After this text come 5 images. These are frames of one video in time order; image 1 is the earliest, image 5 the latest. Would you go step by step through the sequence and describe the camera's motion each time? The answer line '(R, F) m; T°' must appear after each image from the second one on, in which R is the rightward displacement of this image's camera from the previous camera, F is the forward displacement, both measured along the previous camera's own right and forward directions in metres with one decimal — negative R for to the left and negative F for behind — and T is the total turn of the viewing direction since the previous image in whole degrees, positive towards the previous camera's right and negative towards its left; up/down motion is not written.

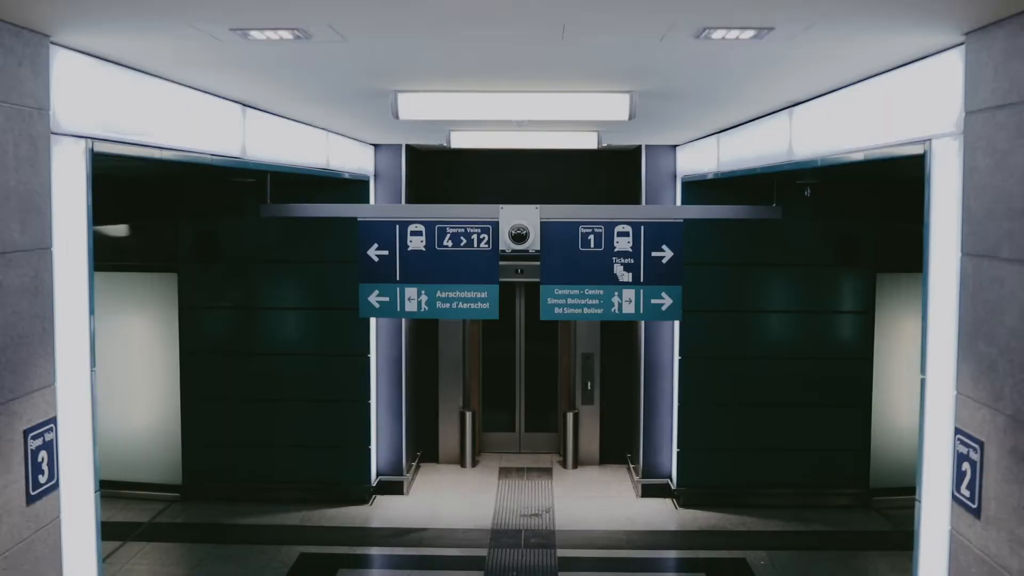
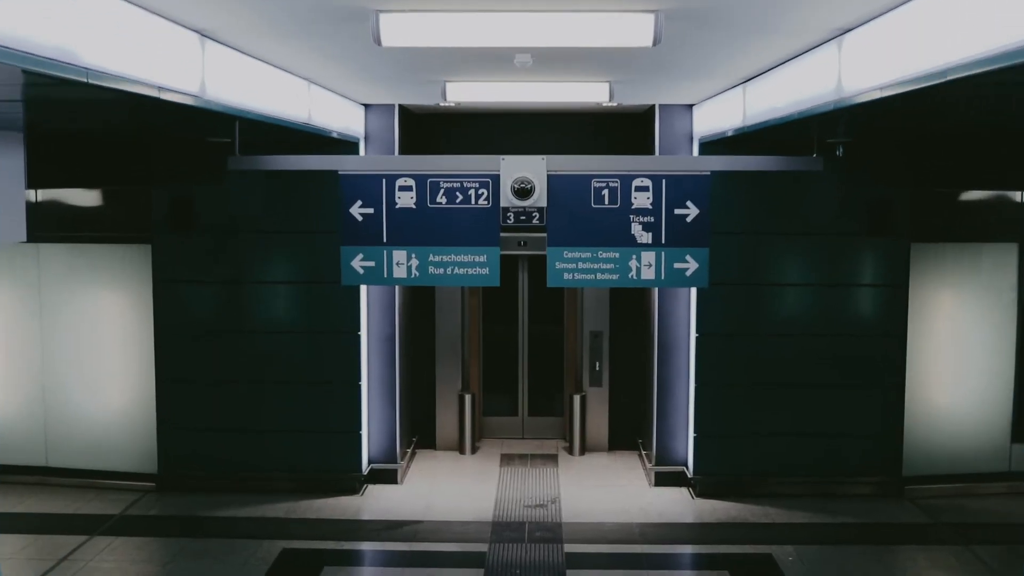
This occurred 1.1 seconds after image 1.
(0.0, +0.7) m; 0°
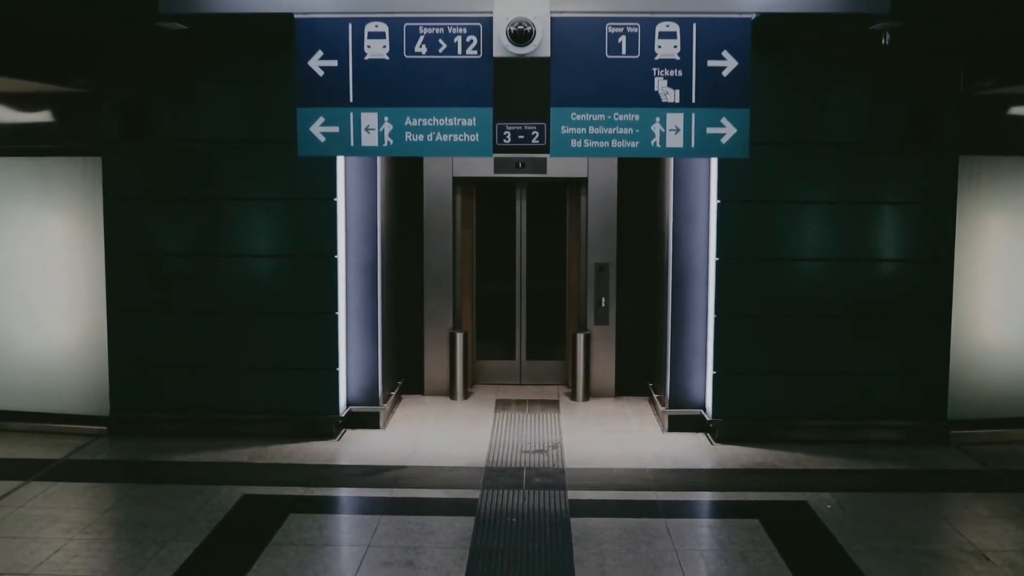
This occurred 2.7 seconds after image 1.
(0.0, +0.9) m; 0°
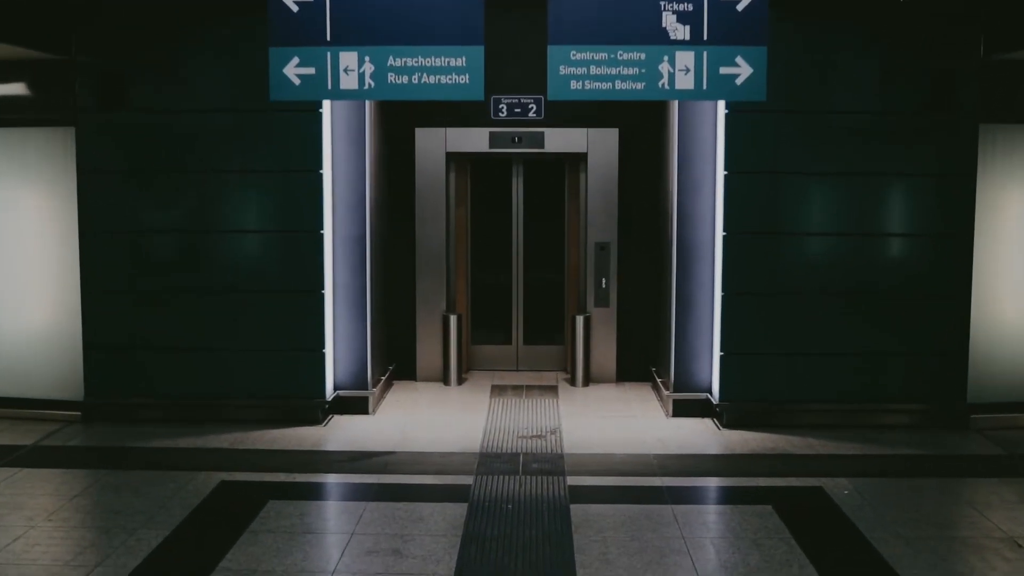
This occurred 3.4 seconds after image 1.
(0.0, +0.4) m; 0°
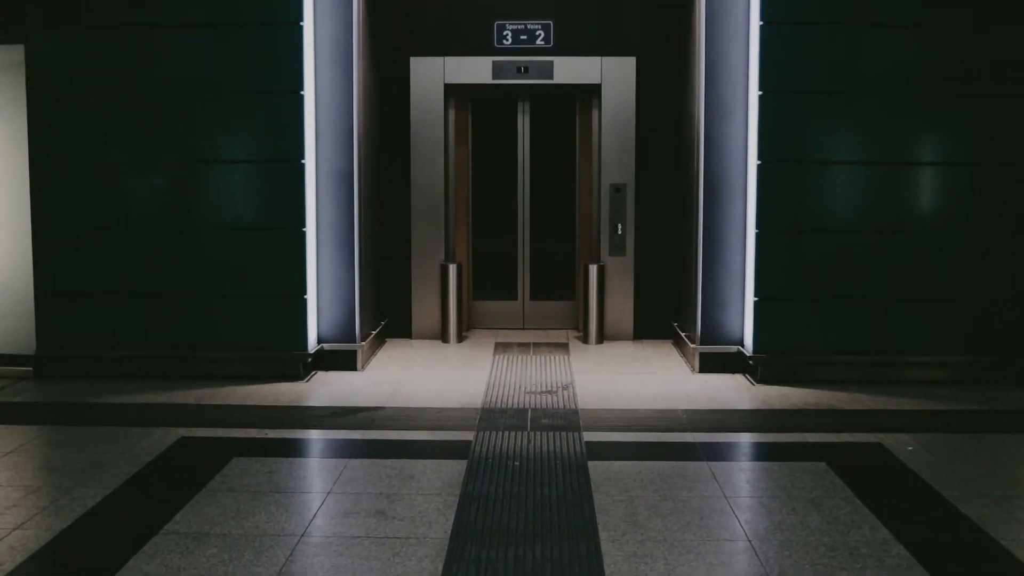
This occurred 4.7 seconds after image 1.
(0.0, +0.8) m; 0°
